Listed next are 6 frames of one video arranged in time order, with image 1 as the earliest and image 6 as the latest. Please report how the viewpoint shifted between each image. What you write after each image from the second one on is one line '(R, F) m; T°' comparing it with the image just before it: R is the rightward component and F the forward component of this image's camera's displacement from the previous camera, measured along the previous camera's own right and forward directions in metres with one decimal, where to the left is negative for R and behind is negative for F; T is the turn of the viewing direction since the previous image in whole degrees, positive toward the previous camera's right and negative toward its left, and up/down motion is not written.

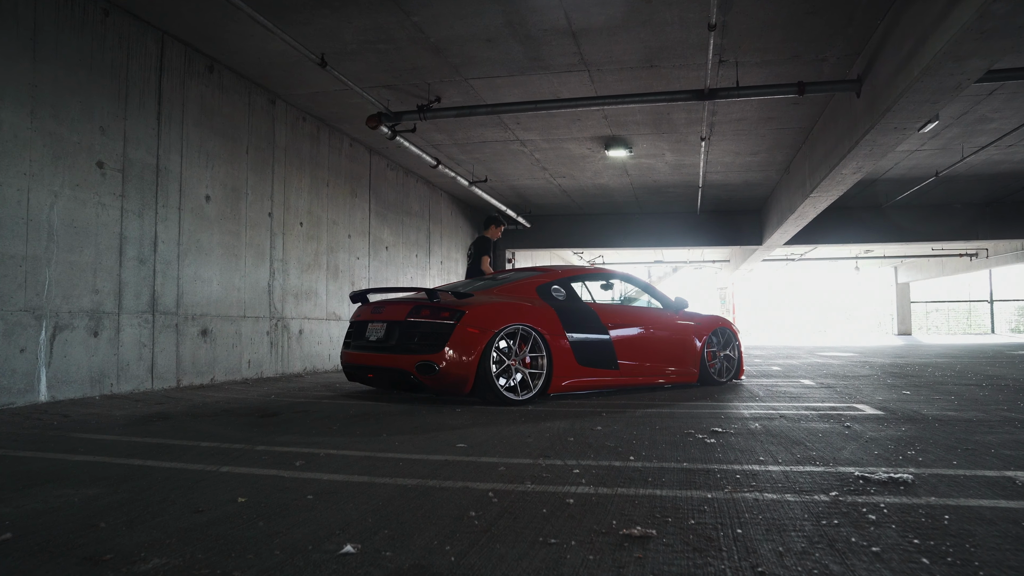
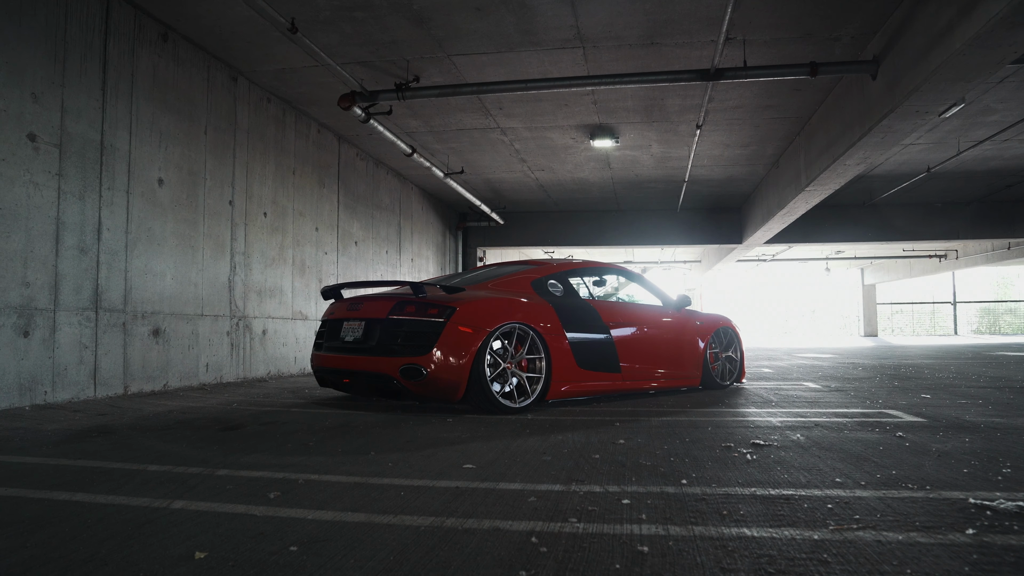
(-0.3, +0.6) m; +3°
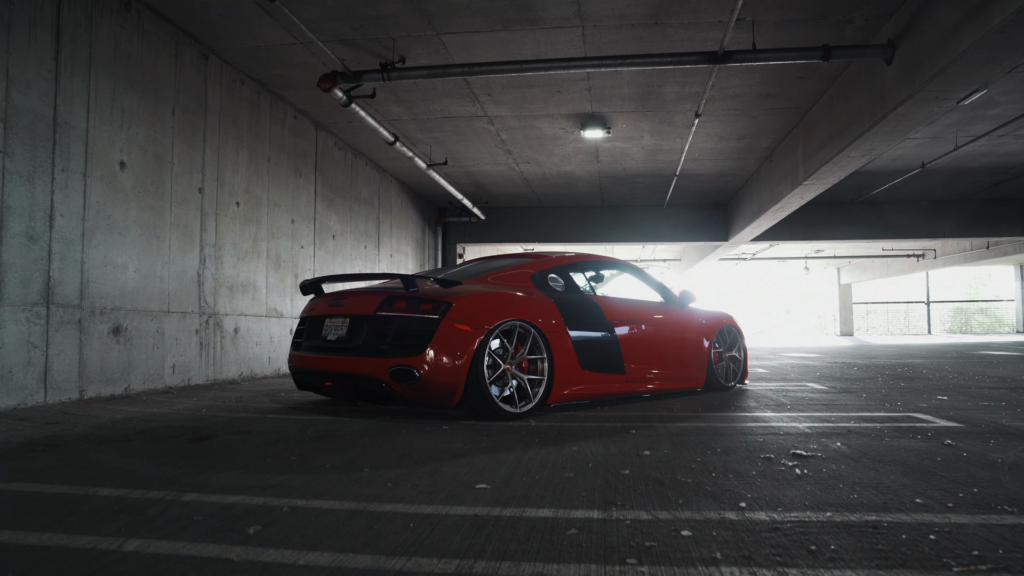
(-0.2, +0.4) m; +2°
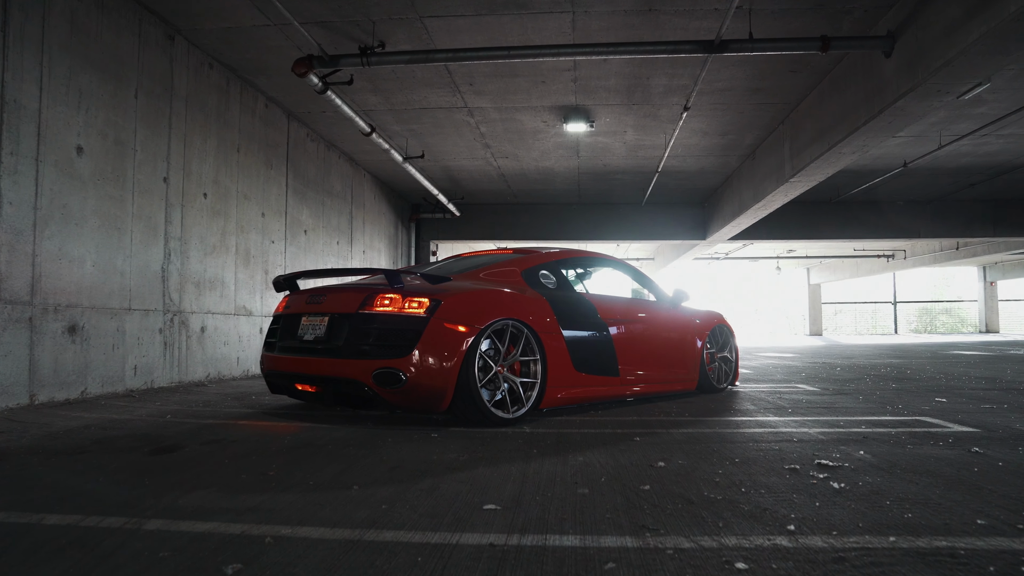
(-0.2, +0.3) m; +3°
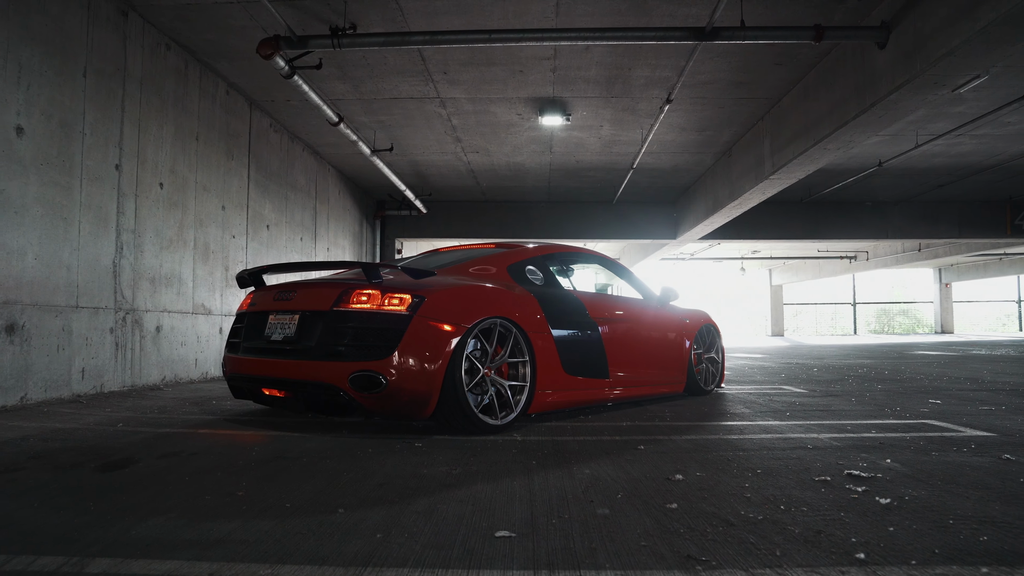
(-0.2, +0.3) m; +3°
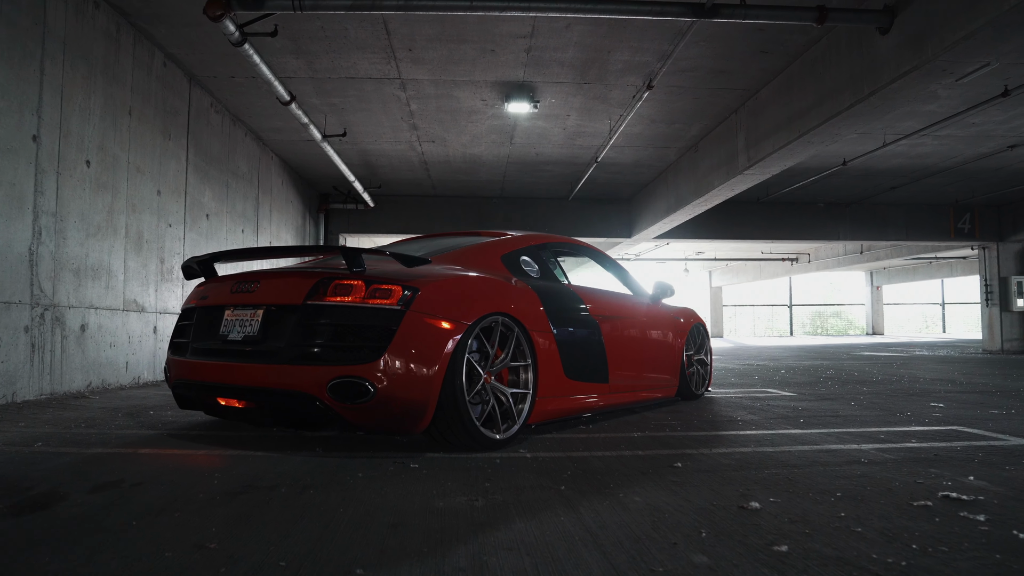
(-0.4, +0.5) m; +6°
